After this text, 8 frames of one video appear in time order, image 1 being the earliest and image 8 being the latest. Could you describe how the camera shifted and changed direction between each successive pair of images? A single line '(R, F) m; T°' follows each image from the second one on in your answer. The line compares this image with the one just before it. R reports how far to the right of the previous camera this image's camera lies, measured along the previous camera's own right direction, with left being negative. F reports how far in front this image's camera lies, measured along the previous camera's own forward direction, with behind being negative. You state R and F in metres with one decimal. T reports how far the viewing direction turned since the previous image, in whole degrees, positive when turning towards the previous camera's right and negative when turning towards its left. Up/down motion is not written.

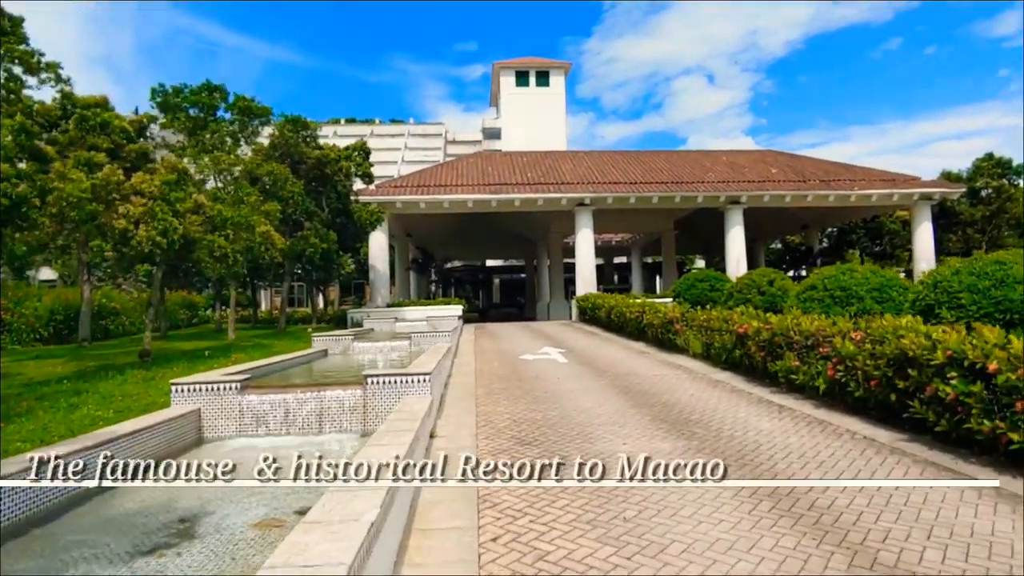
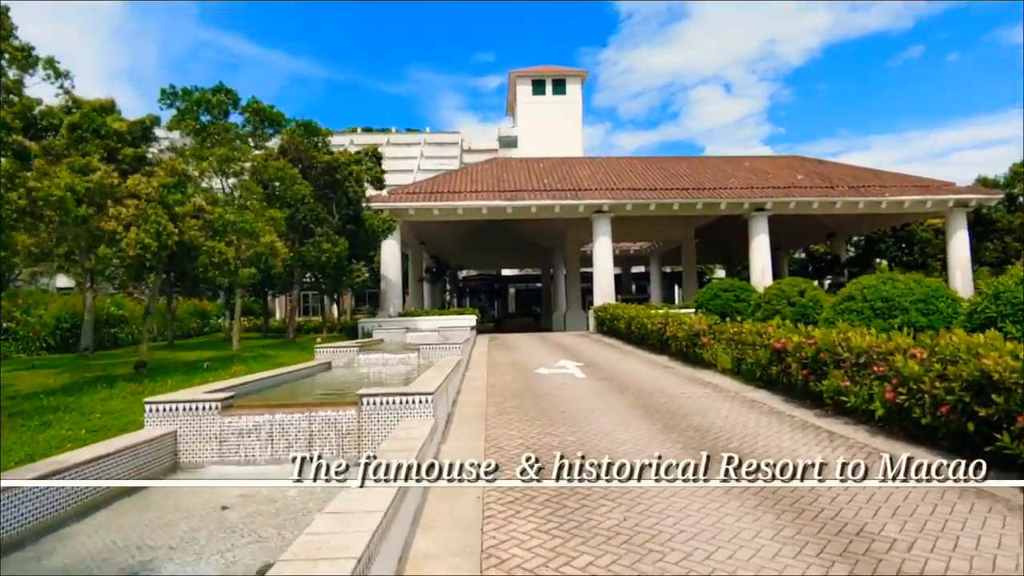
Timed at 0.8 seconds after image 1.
(0.0, +0.8) m; -2°
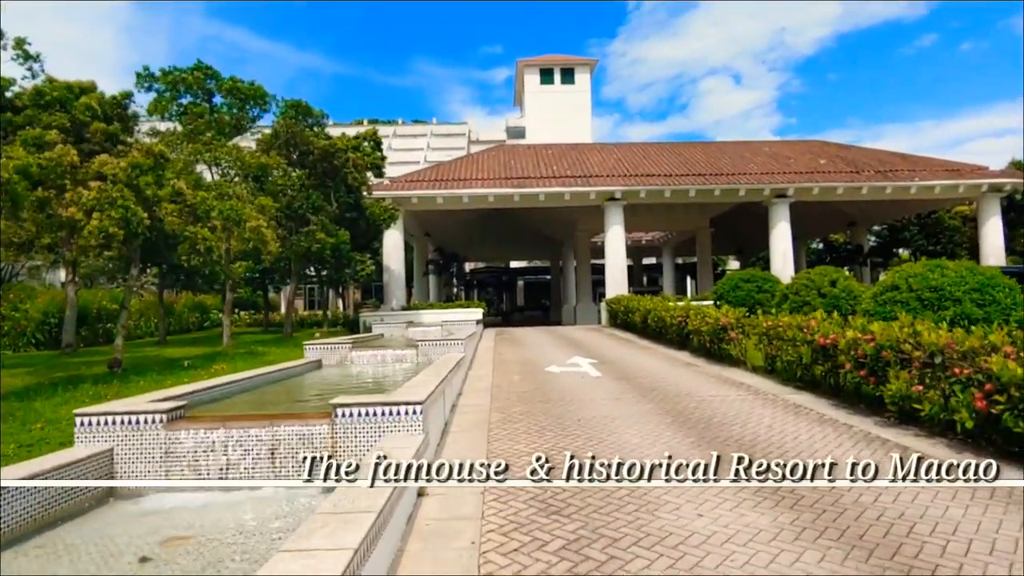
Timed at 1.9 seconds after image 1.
(0.0, +1.2) m; -1°
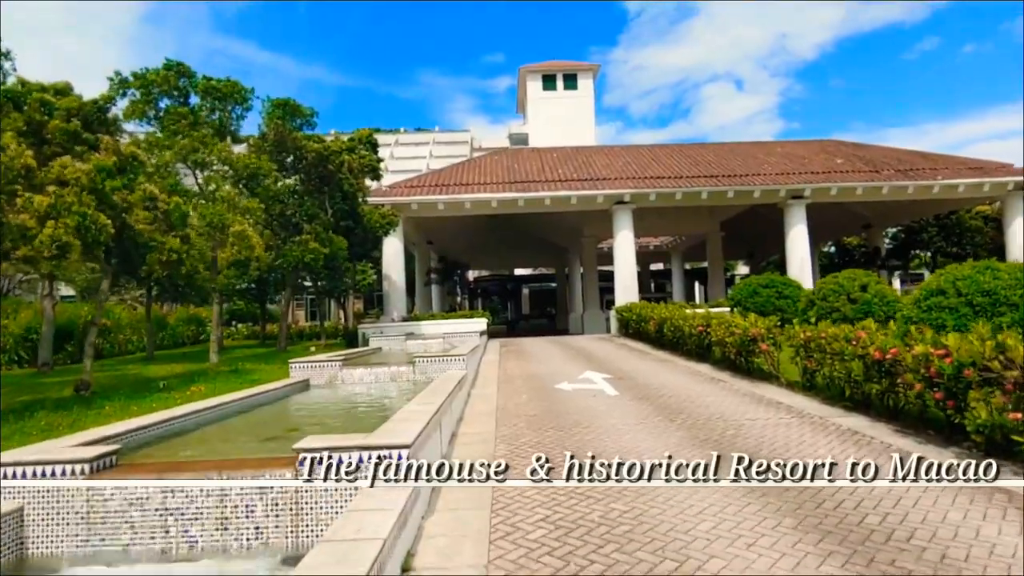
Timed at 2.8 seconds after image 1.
(0.0, +1.1) m; 0°
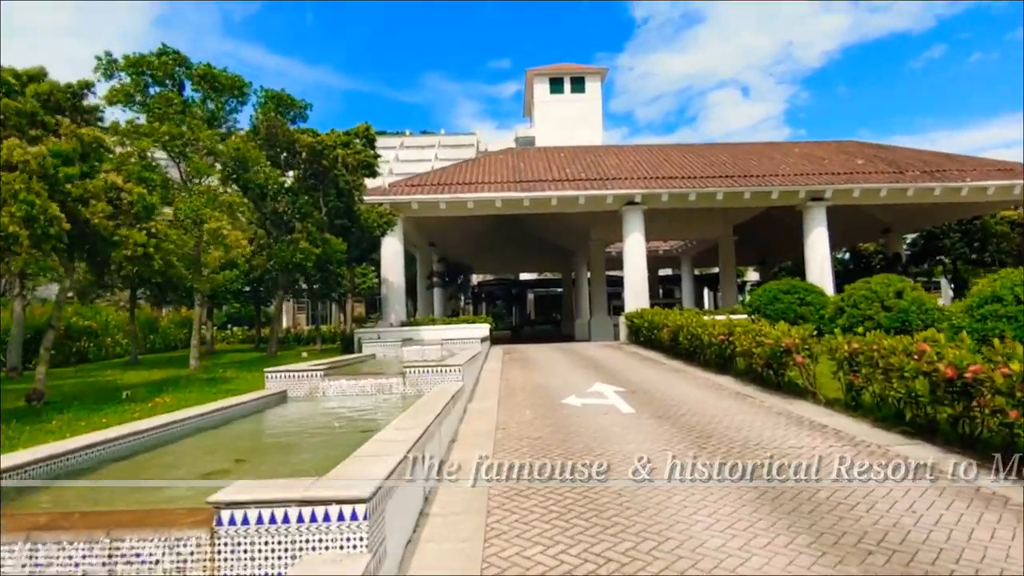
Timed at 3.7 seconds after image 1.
(0.0, +1.2) m; -1°
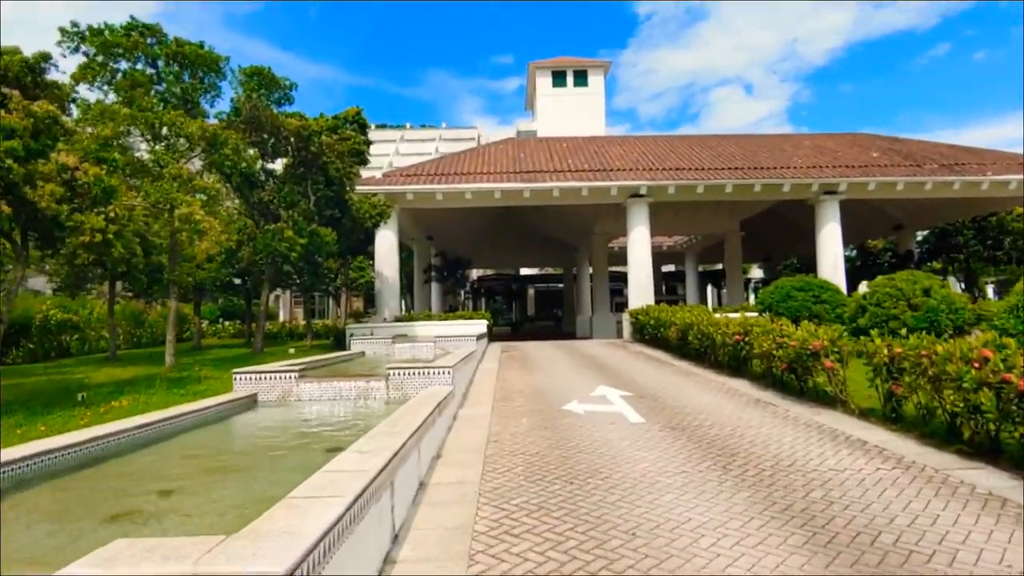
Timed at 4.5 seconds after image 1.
(+0.1, +1.0) m; 0°
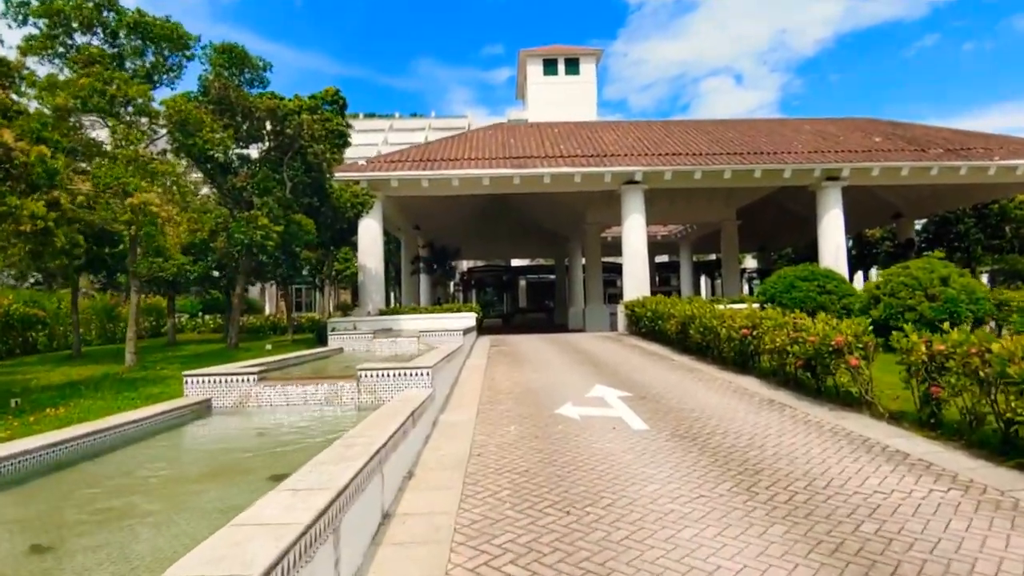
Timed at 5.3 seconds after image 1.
(+0.1, +1.0) m; +1°
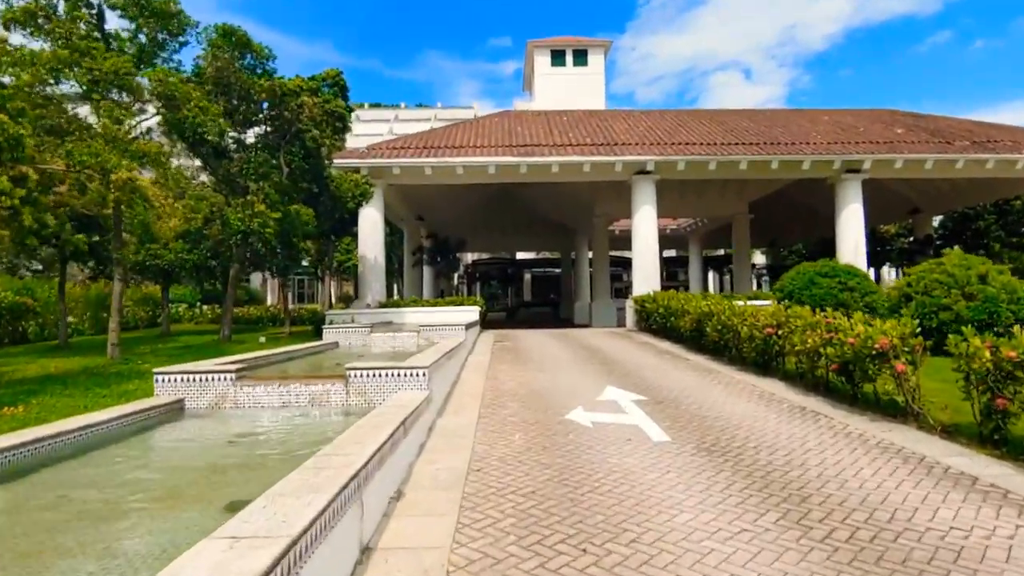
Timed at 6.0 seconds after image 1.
(0.0, +0.8) m; 0°
